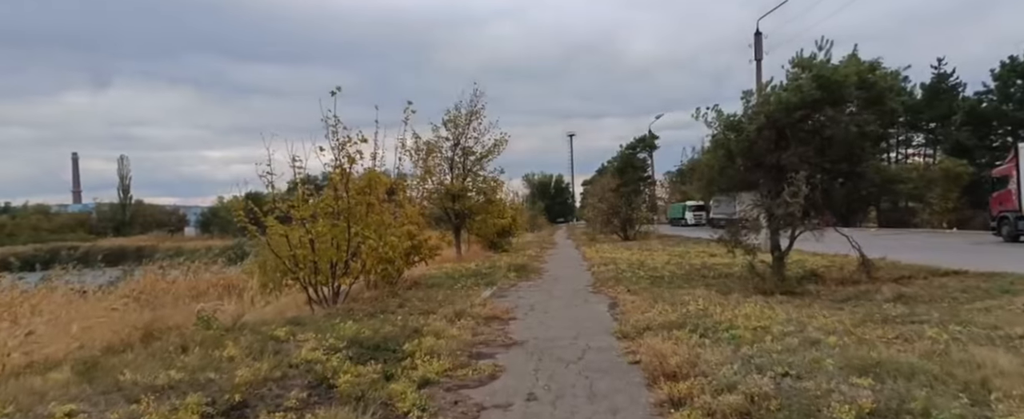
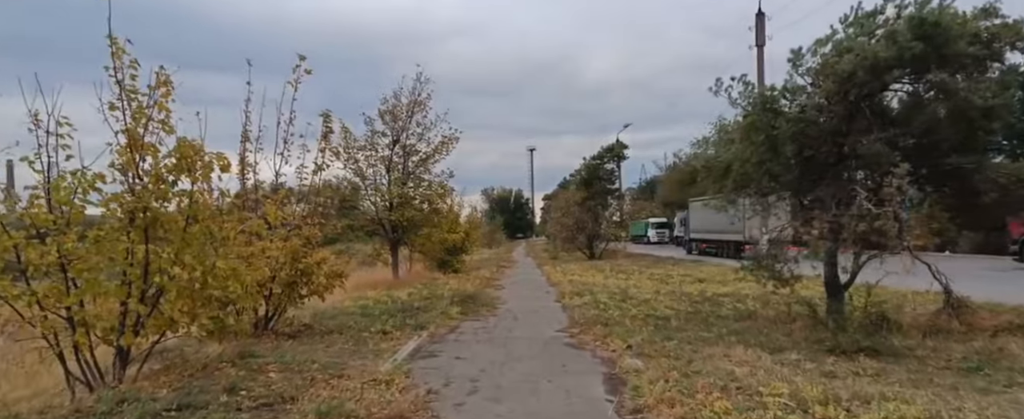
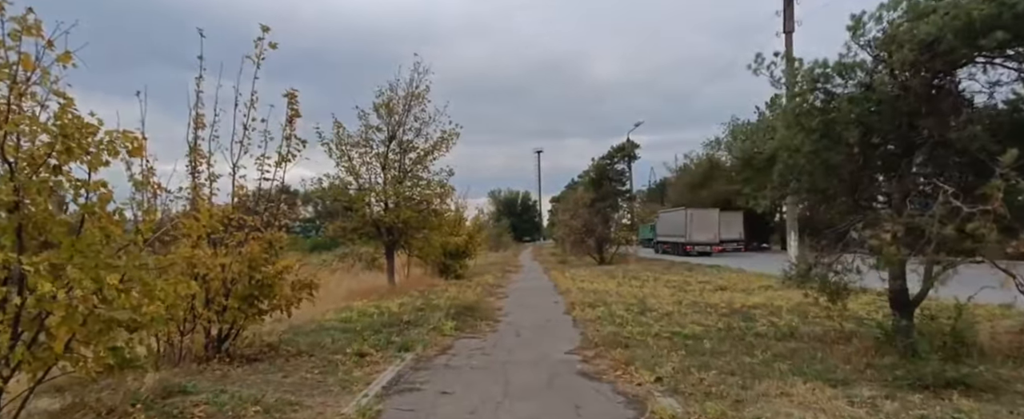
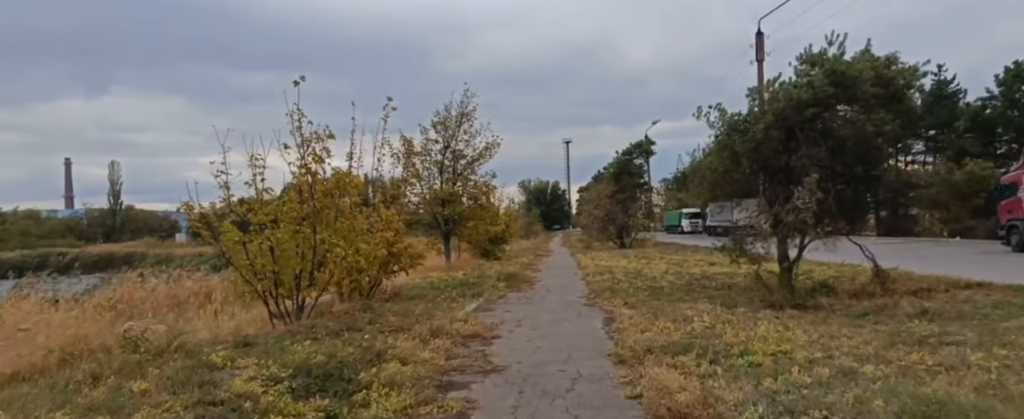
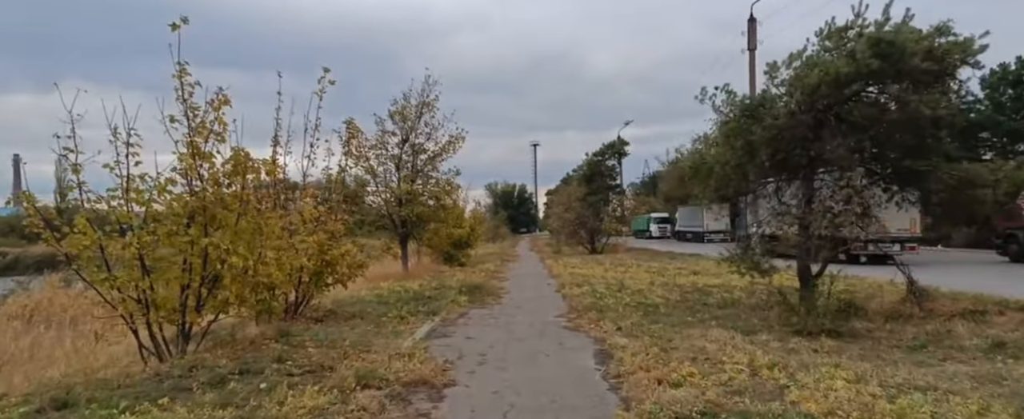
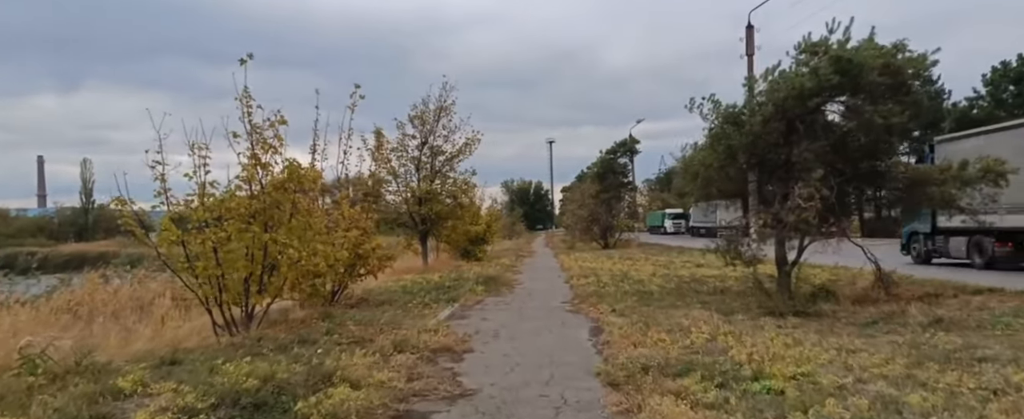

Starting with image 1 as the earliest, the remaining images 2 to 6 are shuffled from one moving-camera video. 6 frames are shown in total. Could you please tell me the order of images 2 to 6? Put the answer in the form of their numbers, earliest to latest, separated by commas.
4, 6, 5, 2, 3
